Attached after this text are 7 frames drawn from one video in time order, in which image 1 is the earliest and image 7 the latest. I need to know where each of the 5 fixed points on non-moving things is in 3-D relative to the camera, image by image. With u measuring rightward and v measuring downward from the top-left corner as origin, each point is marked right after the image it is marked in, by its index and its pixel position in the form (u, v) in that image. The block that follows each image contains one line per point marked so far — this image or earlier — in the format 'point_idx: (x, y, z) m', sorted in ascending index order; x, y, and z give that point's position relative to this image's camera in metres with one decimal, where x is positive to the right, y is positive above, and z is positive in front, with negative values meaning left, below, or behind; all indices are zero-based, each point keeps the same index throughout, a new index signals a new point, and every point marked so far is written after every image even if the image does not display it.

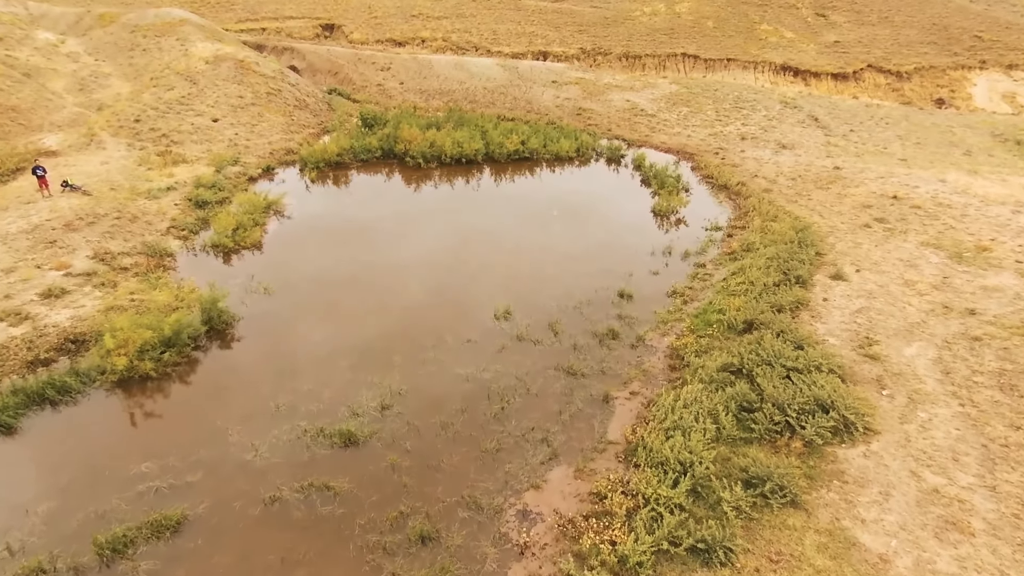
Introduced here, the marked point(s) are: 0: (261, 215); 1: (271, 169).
0: (-5.8, +1.7, +15.5) m
1: (-7.0, +3.4, +19.5) m
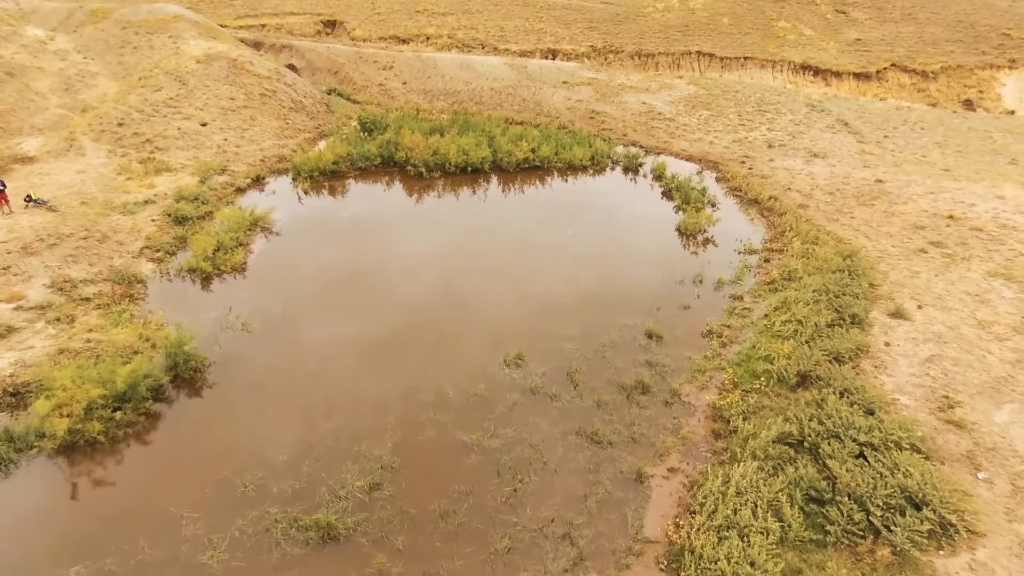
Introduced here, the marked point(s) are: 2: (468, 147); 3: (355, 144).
0: (-5.6, +1.1, +14.0) m
1: (-6.7, +2.9, +18.0) m
2: (-1.2, +3.9, +19.0) m
3: (-4.6, +4.2, +19.5) m
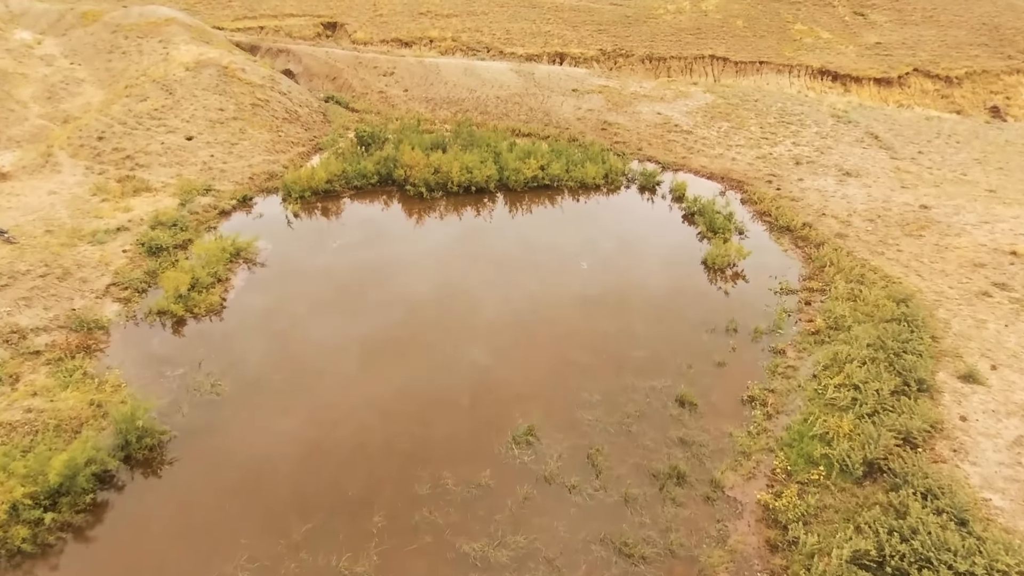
0: (-5.4, +0.4, +12.7) m
1: (-6.6, +2.2, +16.7) m
2: (-1.0, +3.2, +17.6) m
3: (-4.3, +3.4, +18.1) m
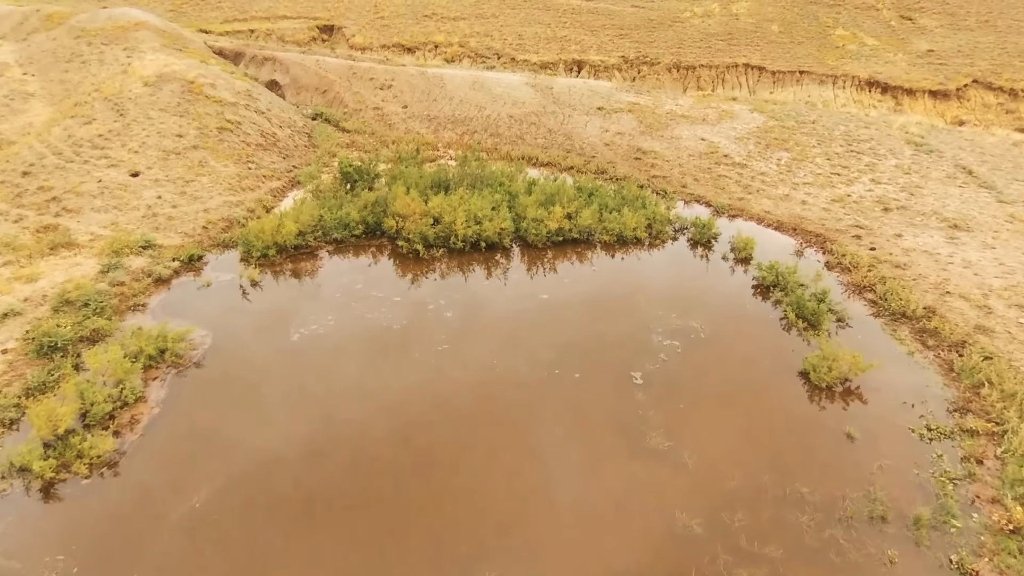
0: (-5.1, -1.2, +9.1) m
1: (-6.2, +0.6, +13.1) m
2: (-0.6, +1.5, +14.0) m
3: (-3.9, +1.8, +14.5) m
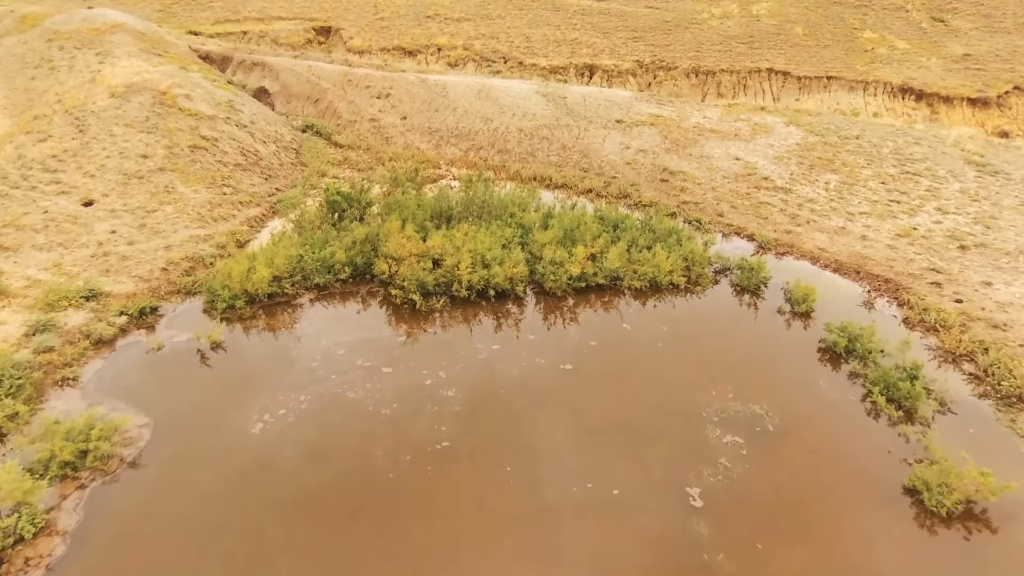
0: (-4.9, -2.2, +7.0) m
1: (-5.9, -0.4, +11.0) m
2: (-0.4, +0.6, +11.8) m
3: (-3.7, +0.9, +12.4) m
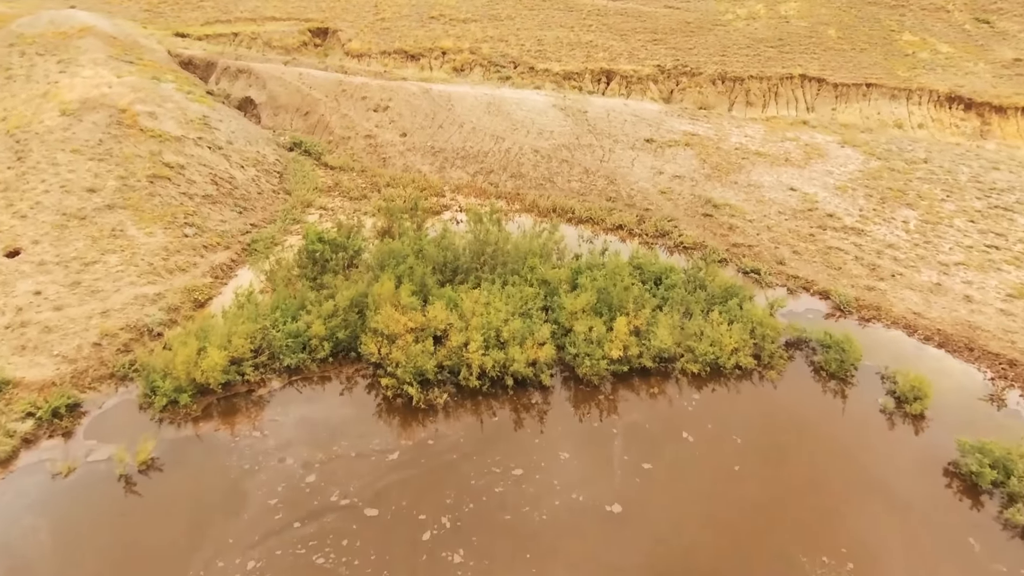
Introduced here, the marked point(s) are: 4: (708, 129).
0: (-4.6, -3.3, +4.5) m
1: (-5.6, -1.5, +8.6) m
2: (-0.1, -0.6, +9.3) m
3: (-3.4, -0.3, +9.9) m
4: (+5.3, +4.3, +18.3) m
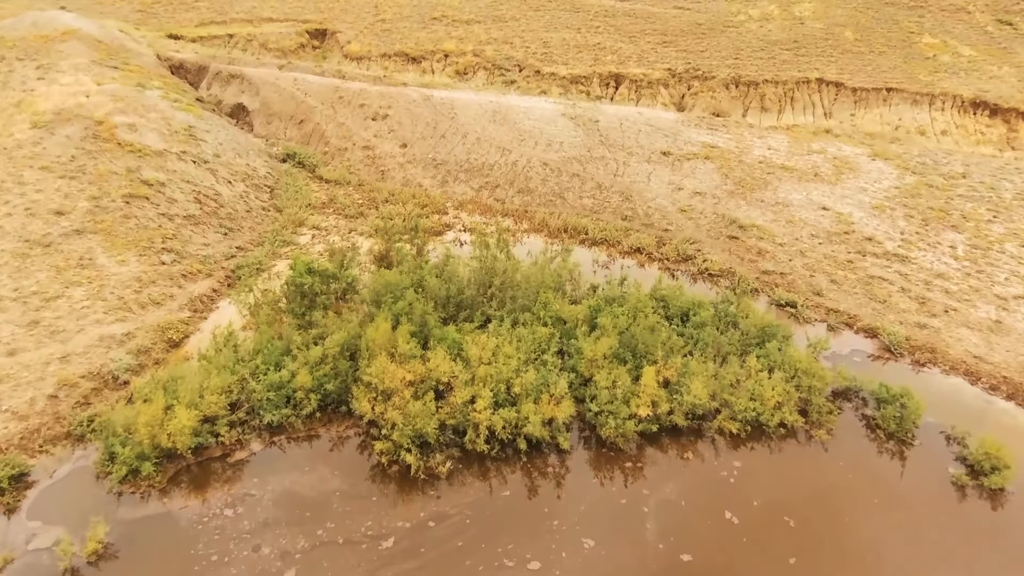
0: (-4.5, -3.9, +3.4) m
1: (-5.5, -2.1, +7.4) m
2: (+0.1, -1.1, +8.2) m
3: (-3.2, -0.9, +8.8) m
4: (+5.5, +3.8, +17.2) m
